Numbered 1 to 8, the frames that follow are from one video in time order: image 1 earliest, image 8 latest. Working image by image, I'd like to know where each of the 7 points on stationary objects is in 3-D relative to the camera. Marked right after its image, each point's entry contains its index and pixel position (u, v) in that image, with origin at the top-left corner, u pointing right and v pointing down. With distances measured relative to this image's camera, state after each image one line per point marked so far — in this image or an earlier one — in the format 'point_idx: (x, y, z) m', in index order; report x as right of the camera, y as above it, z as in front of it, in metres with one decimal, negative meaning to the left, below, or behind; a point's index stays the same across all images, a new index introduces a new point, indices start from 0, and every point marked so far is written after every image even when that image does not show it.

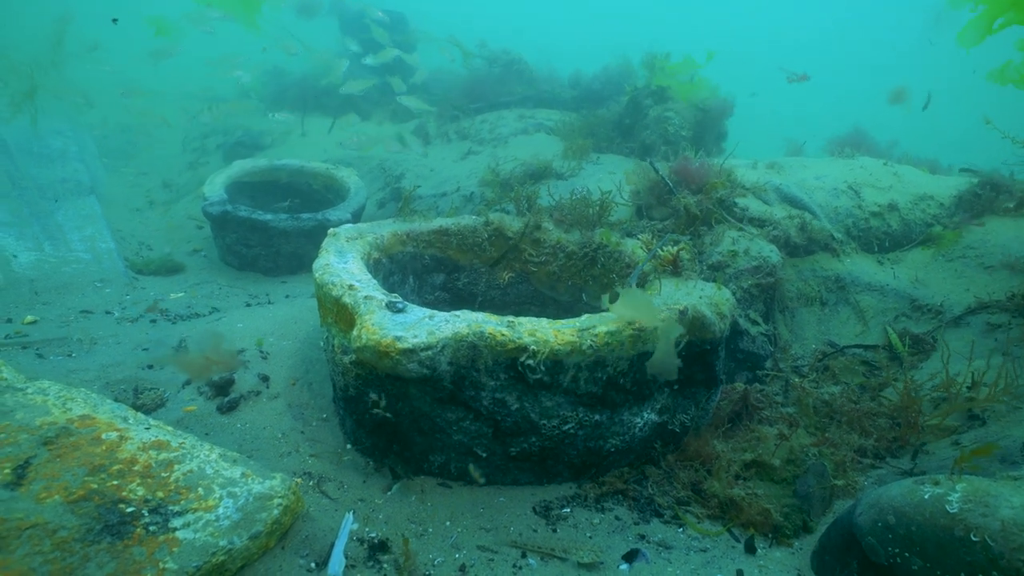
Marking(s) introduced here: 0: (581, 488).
0: (+0.3, -0.9, +2.9) m
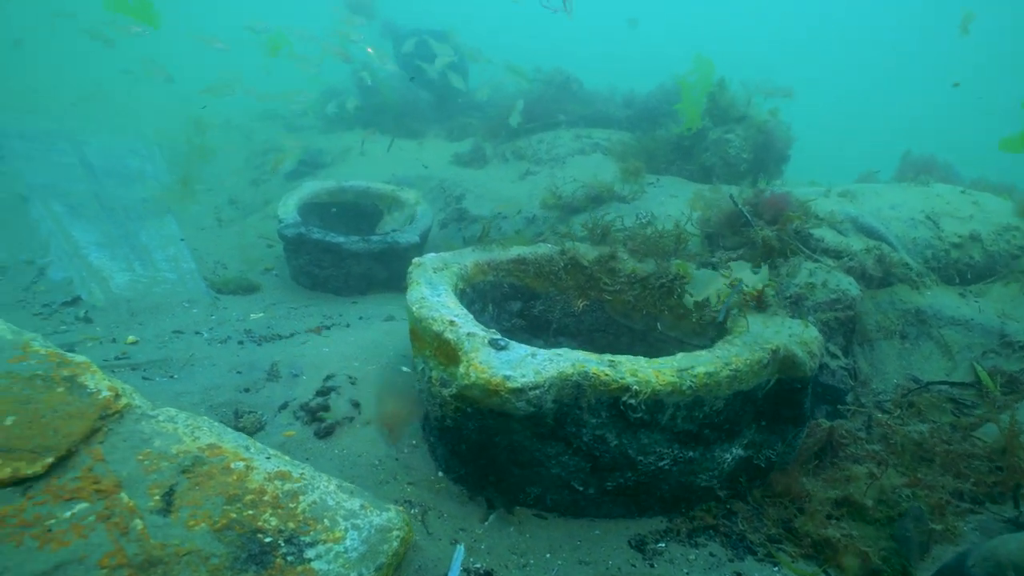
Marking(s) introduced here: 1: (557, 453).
0: (+0.8, -1.1, +3.0) m
1: (+0.2, -0.7, +2.8) m
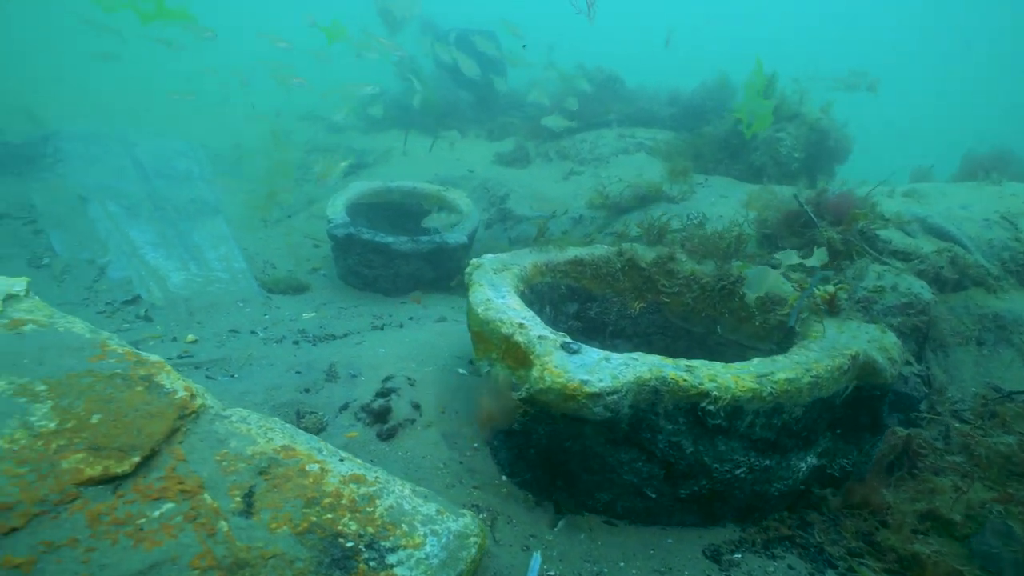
0: (+1.1, -1.1, +2.9) m
1: (+0.5, -0.7, +2.7) m
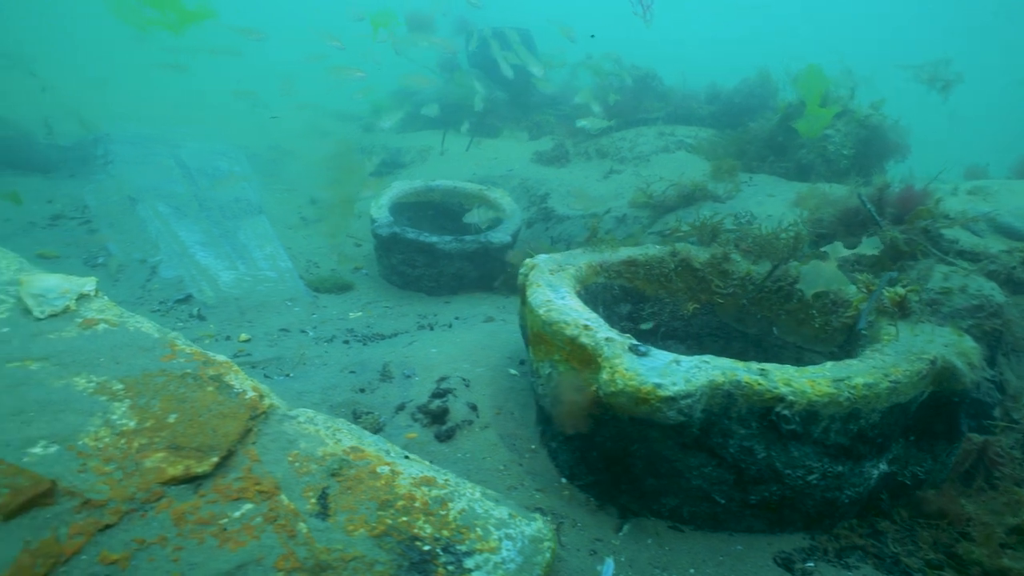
0: (+1.4, -1.1, +2.8) m
1: (+0.8, -0.7, +2.7) m
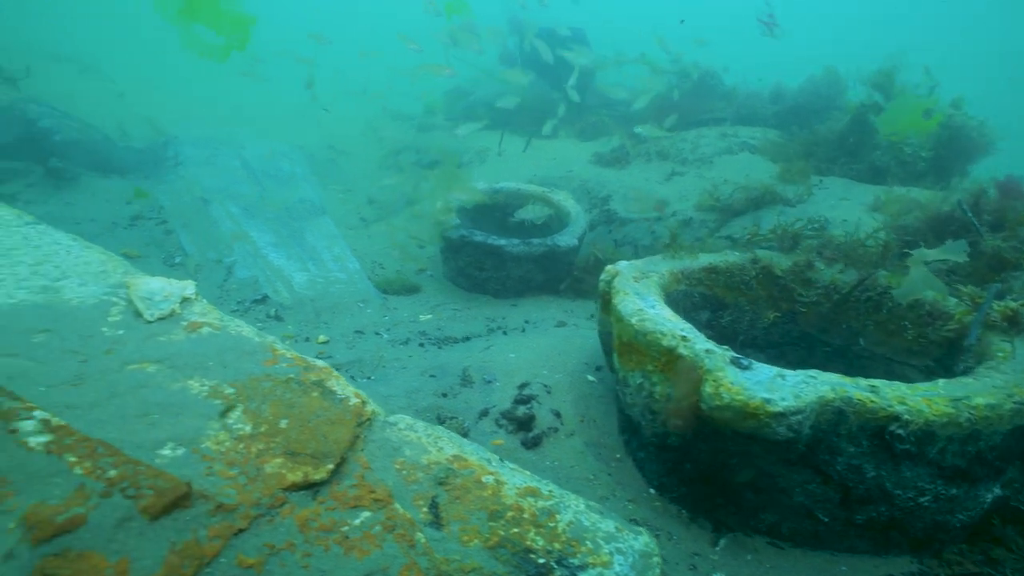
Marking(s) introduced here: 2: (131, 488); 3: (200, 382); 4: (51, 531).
0: (+1.8, -1.2, +2.7) m
1: (+1.2, -0.8, +2.6) m
2: (-1.2, -0.7, +2.1) m
3: (-1.3, -0.4, +2.7) m
4: (-1.4, -0.7, +1.9) m
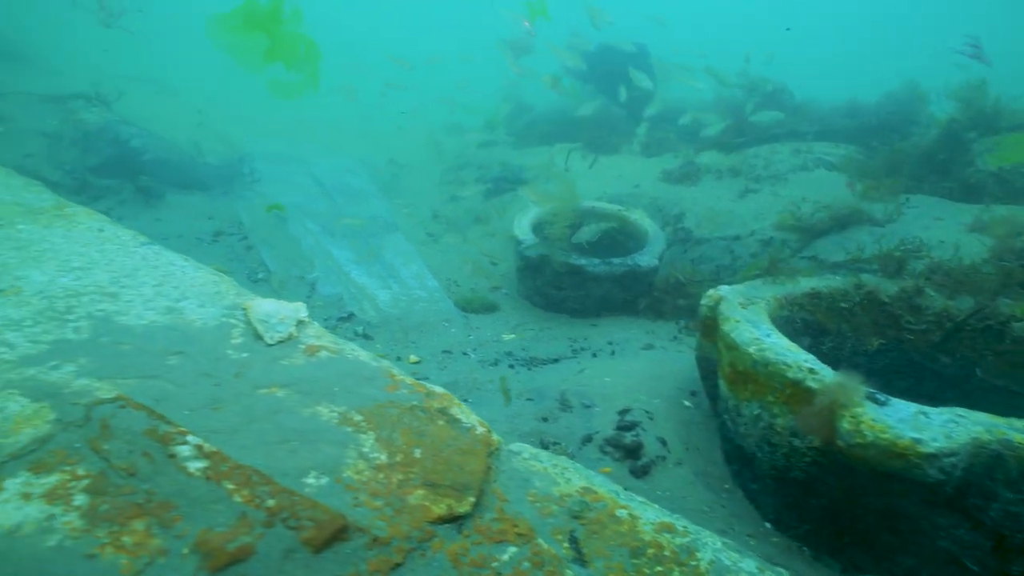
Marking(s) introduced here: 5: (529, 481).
0: (+2.3, -1.3, +2.6) m
1: (+1.7, -0.9, +2.5) m
2: (-0.7, -0.8, +2.1) m
3: (-0.8, -0.5, +2.7) m
4: (-0.9, -0.8, +1.9) m
5: (+0.1, -0.8, +2.6) m
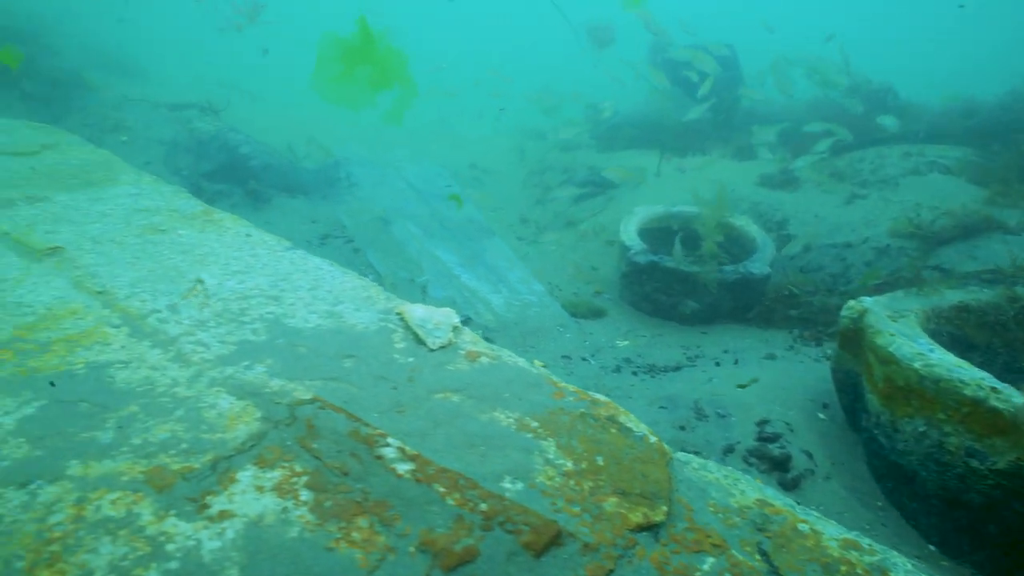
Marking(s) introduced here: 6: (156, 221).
0: (+3.0, -1.4, +2.4) m
1: (+2.5, -1.0, +2.4) m
2: (0.0, -0.8, +2.2) m
3: (0.0, -0.6, +2.8) m
4: (-0.2, -0.9, +2.0) m
5: (+0.8, -0.8, +2.6) m
6: (-2.5, +0.5, +4.5) m
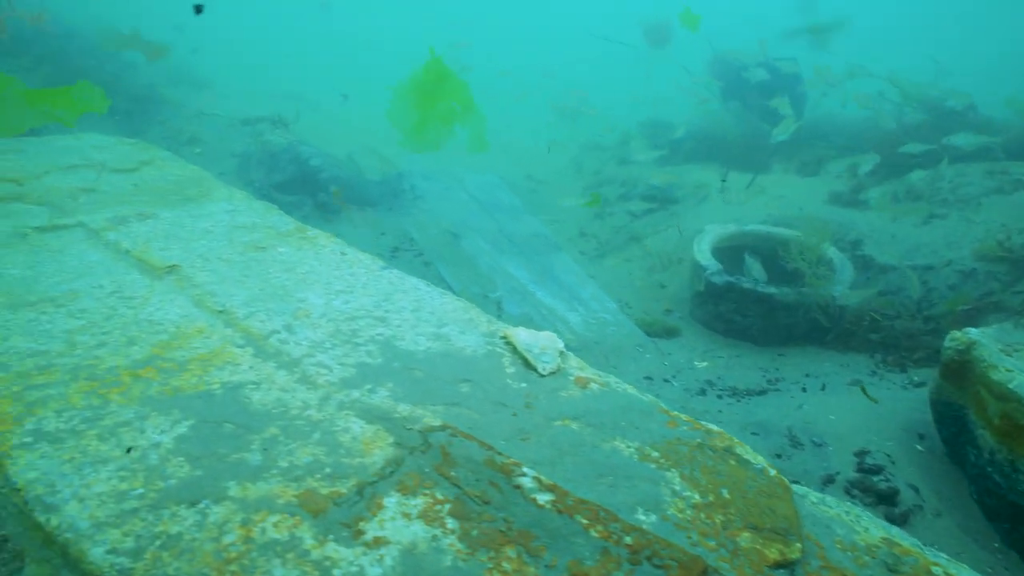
0: (+3.5, -1.6, +2.3) m
1: (+3.0, -1.2, +2.3) m
2: (+0.5, -0.9, +2.2) m
3: (+0.5, -0.7, +2.8) m
4: (+0.3, -1.0, +2.1) m
5: (+1.3, -1.0, +2.6) m
6: (-1.9, +0.4, +4.7) m
